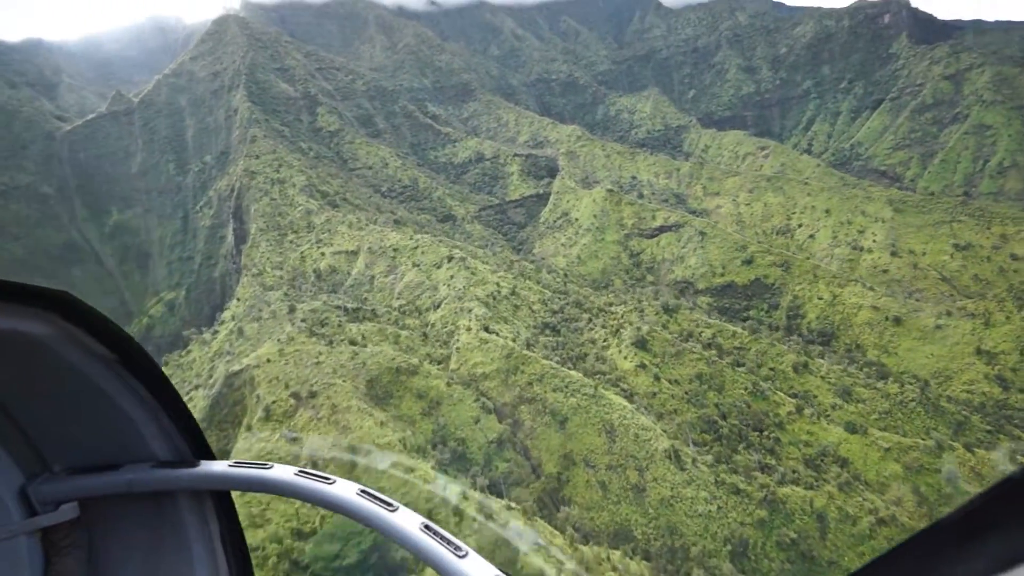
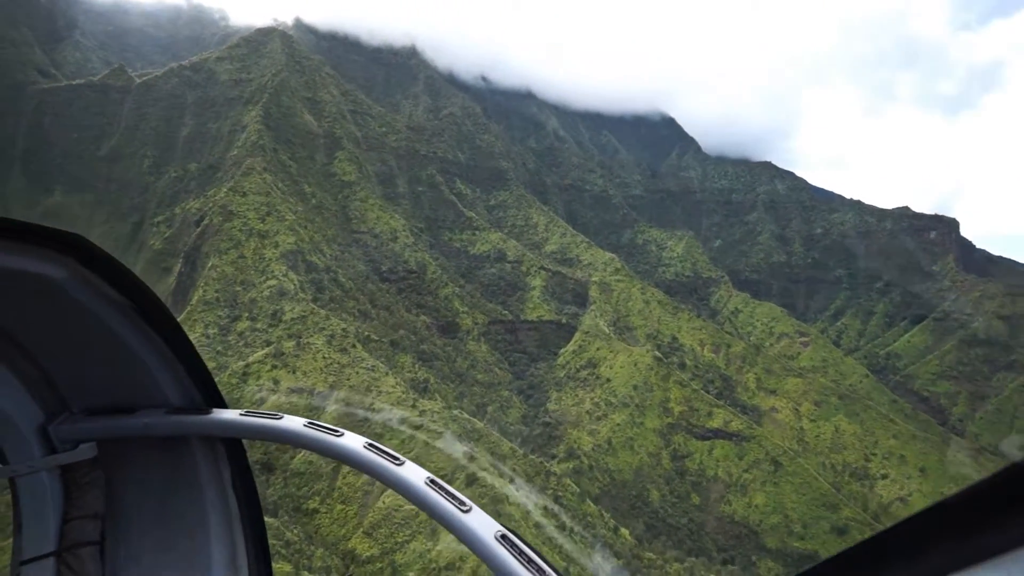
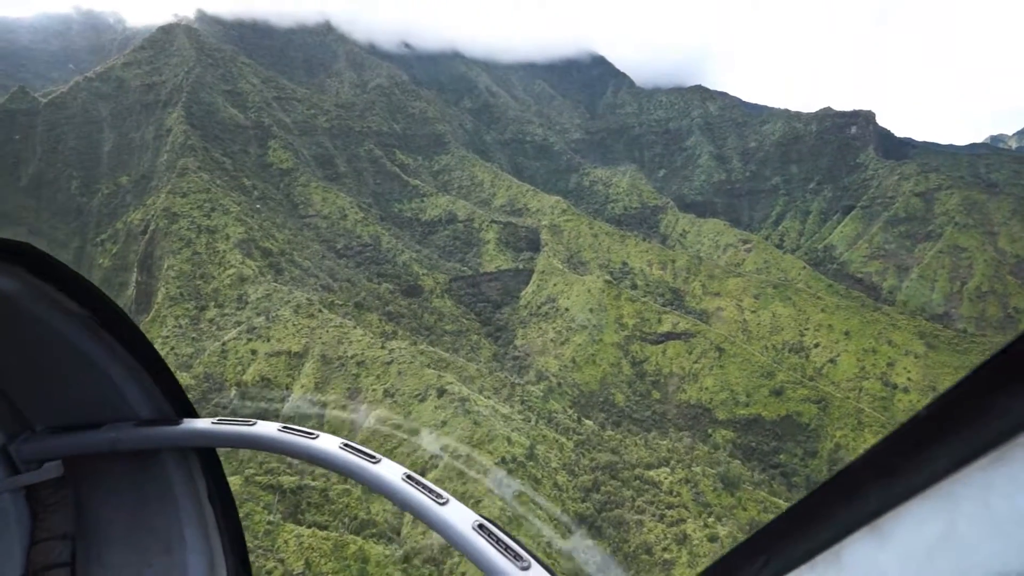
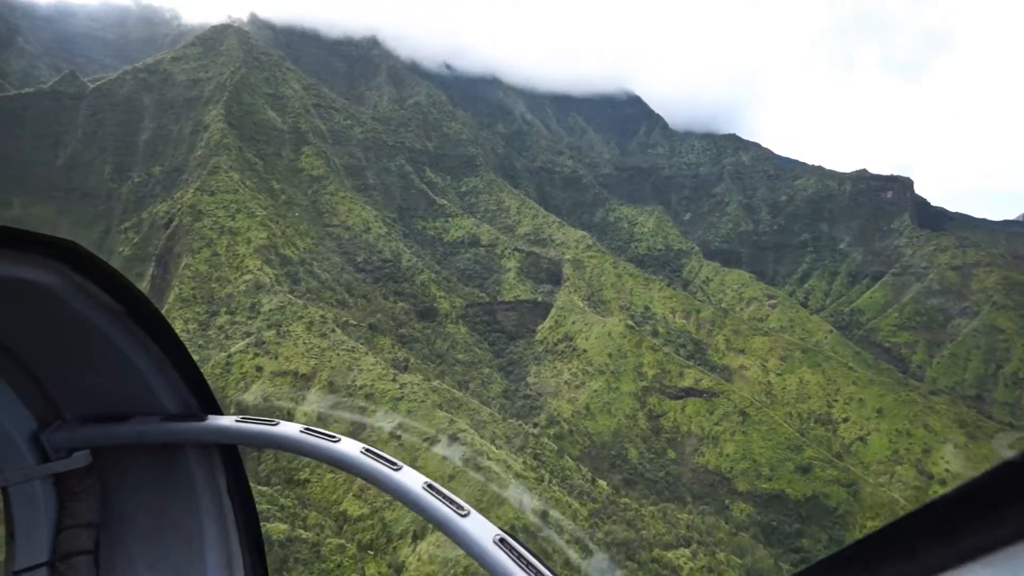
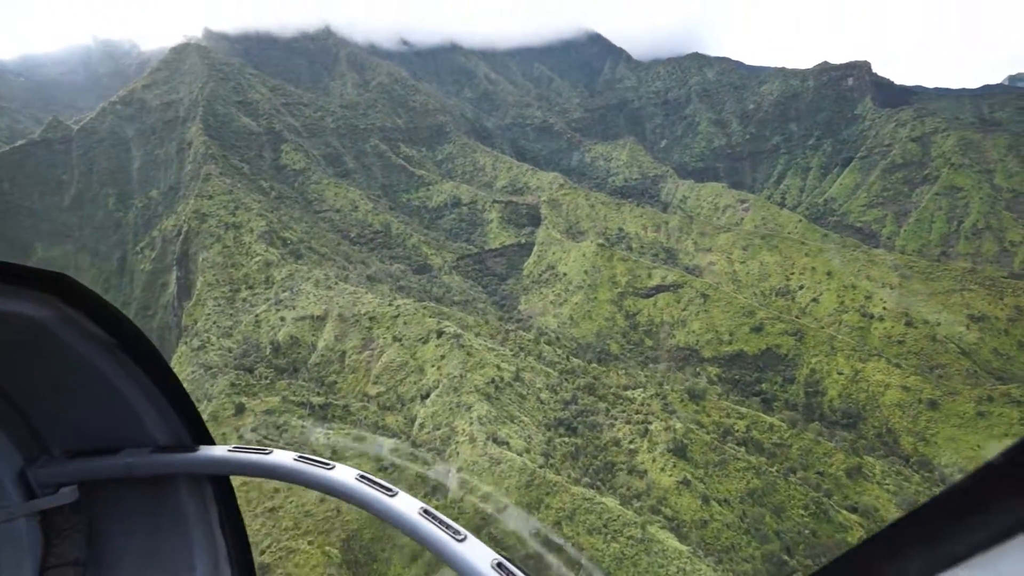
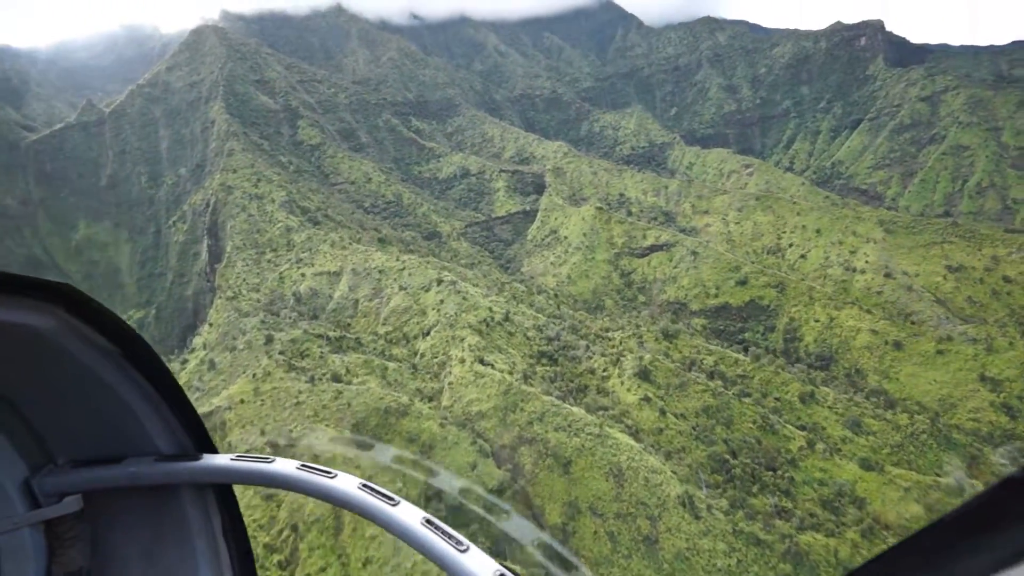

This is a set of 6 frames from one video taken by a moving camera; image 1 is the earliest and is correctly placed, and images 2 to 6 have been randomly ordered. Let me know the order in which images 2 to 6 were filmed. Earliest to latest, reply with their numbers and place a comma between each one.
6, 5, 3, 4, 2
